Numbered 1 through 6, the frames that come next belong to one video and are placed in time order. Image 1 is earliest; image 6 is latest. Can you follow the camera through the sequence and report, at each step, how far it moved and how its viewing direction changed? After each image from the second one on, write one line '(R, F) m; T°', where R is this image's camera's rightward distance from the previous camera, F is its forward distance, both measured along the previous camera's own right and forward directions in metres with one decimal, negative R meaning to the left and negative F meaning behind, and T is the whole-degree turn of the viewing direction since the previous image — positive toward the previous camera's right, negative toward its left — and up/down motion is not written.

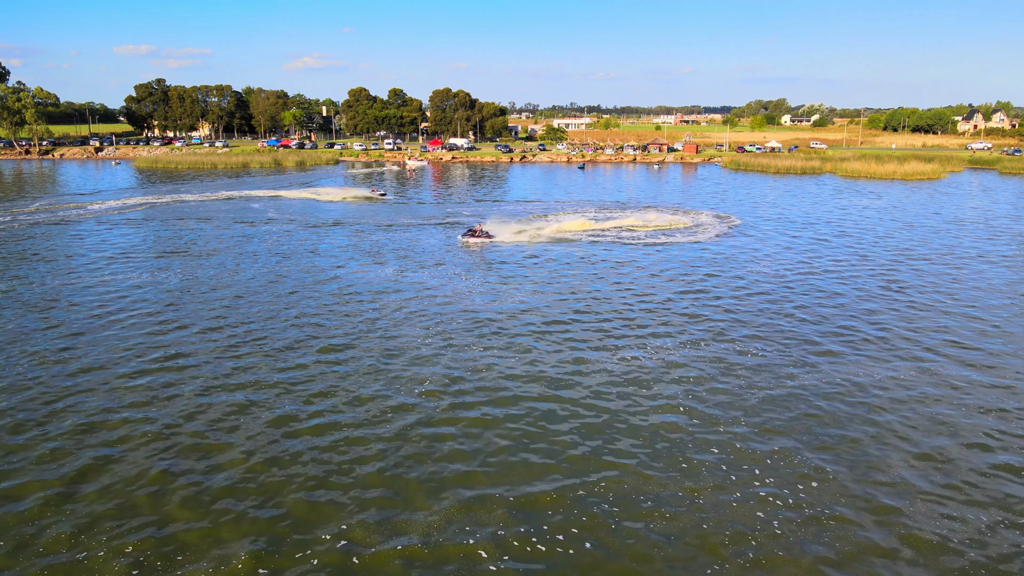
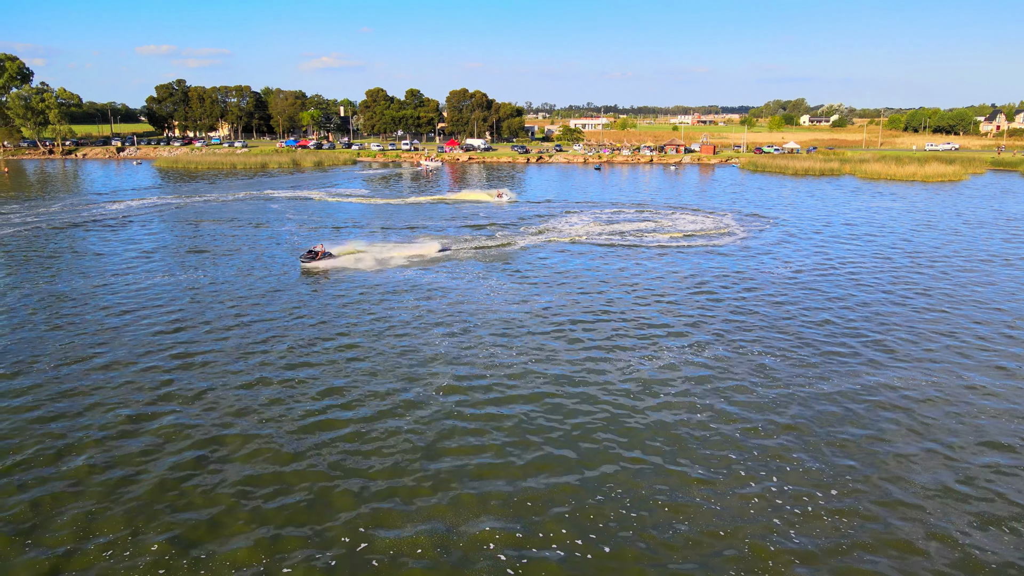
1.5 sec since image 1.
(-0.6, -0.4) m; -1°
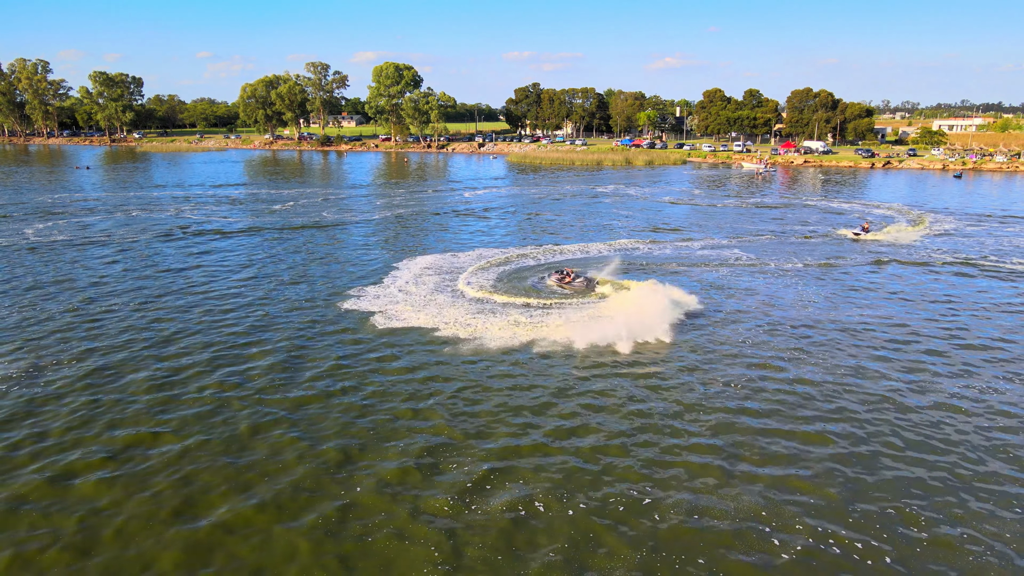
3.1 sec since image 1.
(-0.8, +1.3) m; -1°
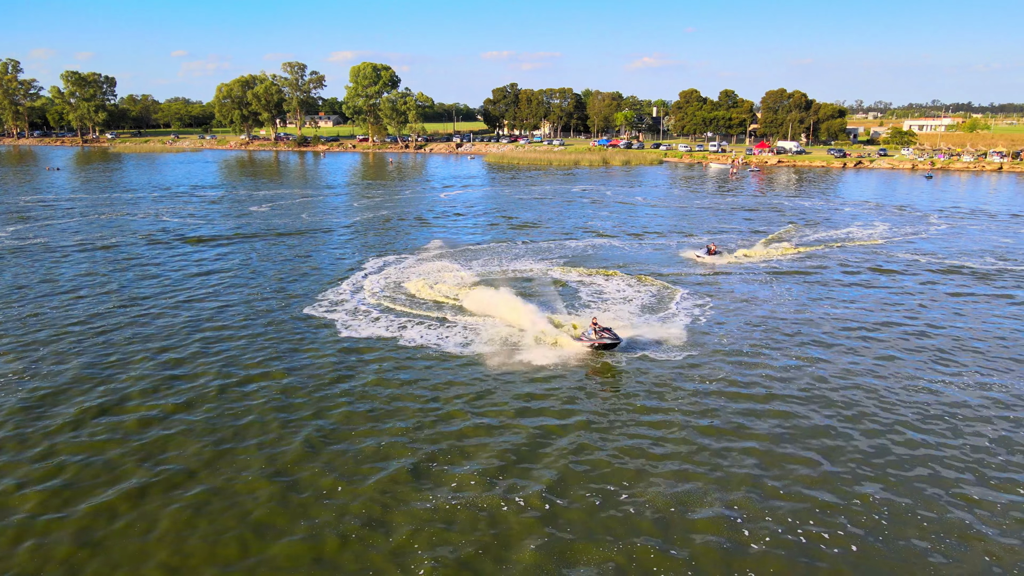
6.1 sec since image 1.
(+0.3, -0.2) m; +2°
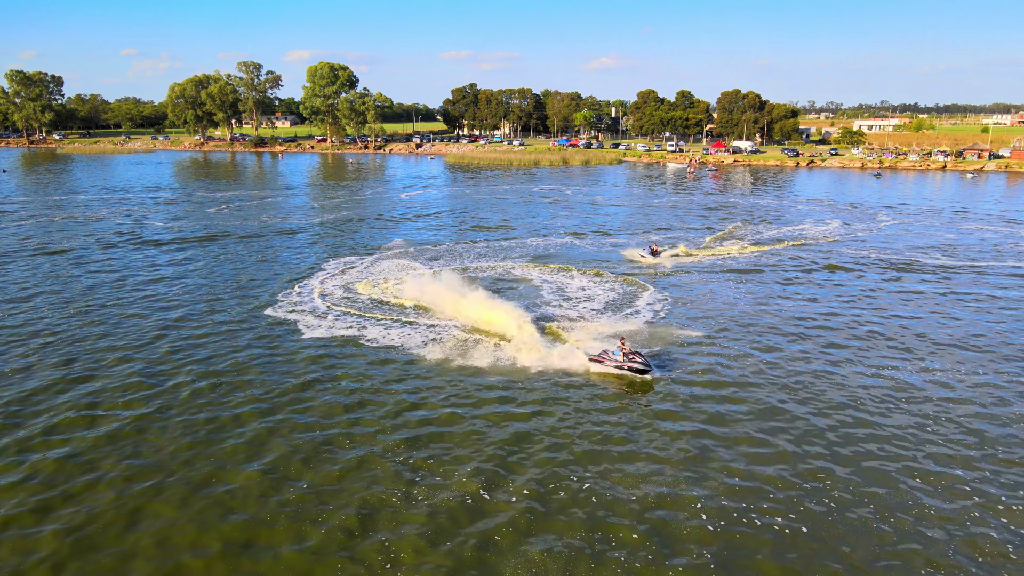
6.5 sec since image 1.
(+0.5, -0.2) m; +3°
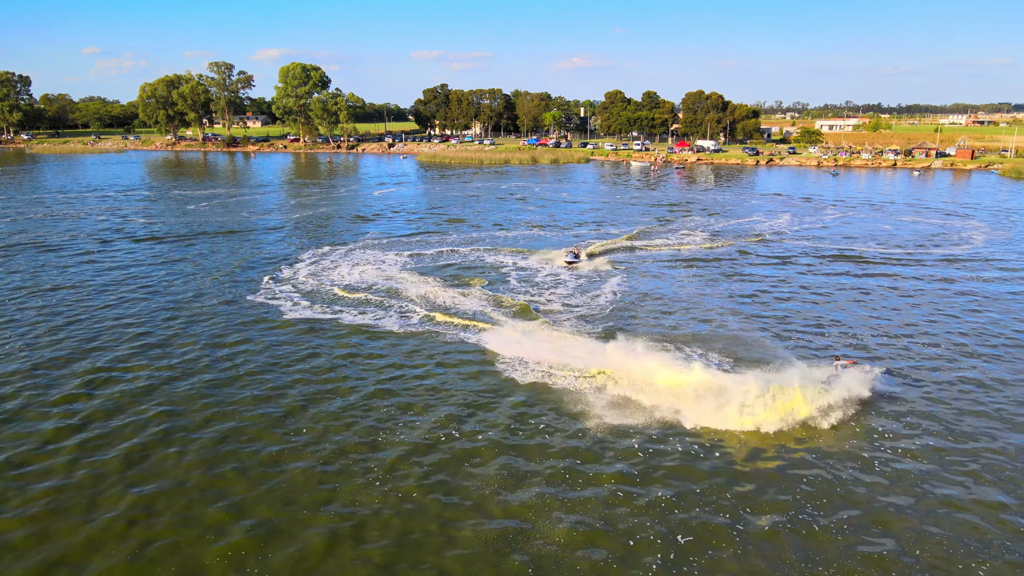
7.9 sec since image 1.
(+0.2, -1.0) m; +2°
